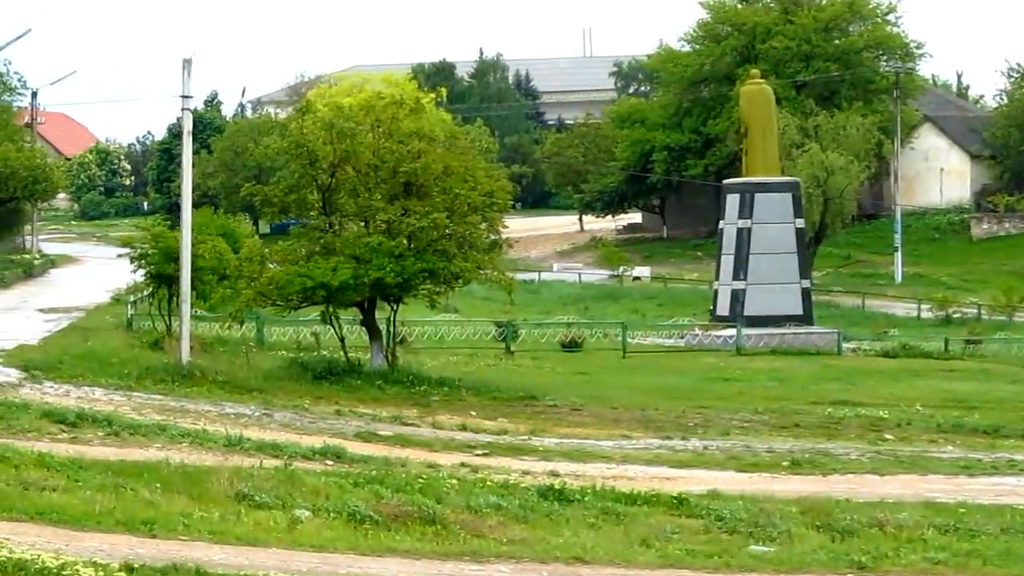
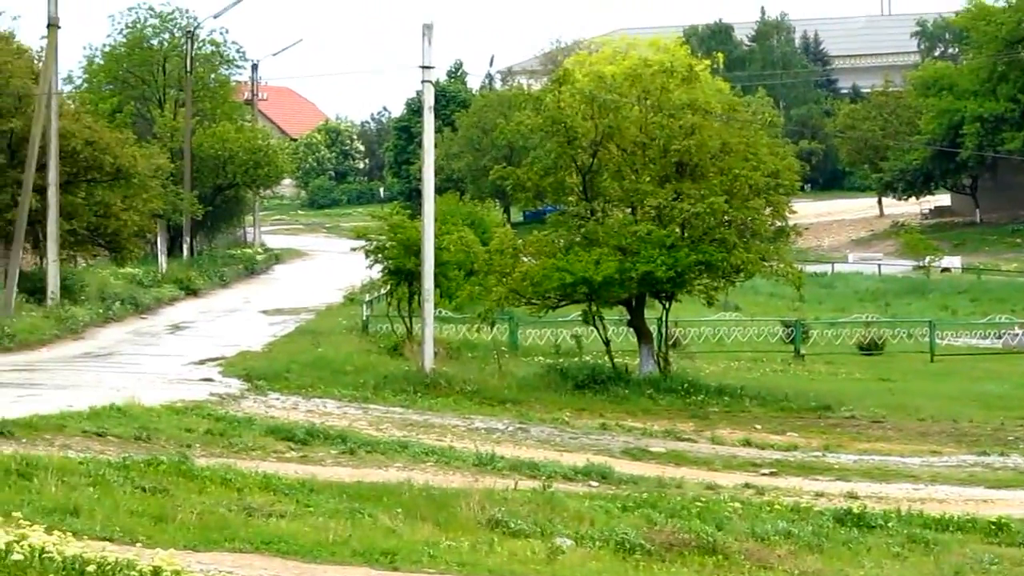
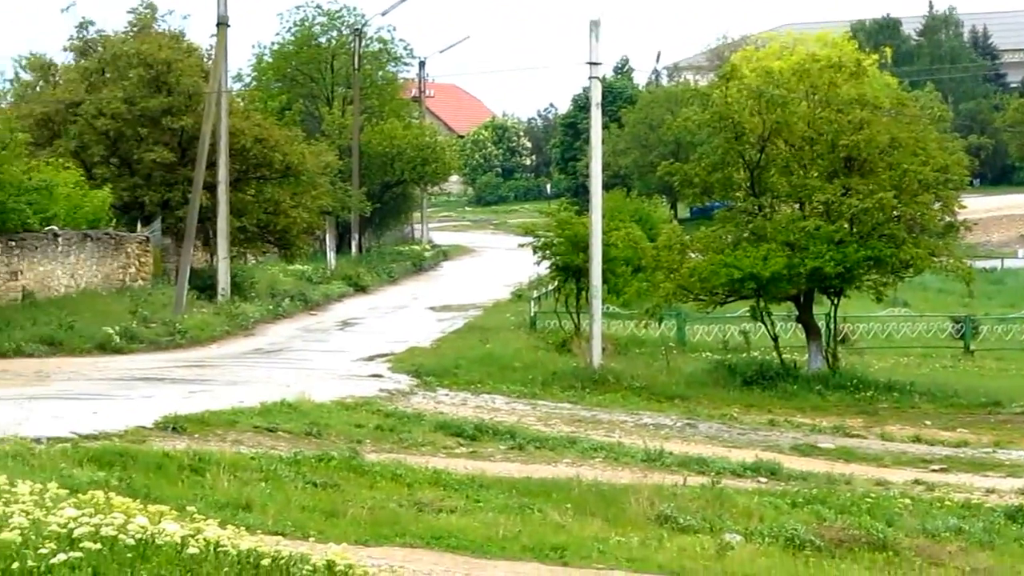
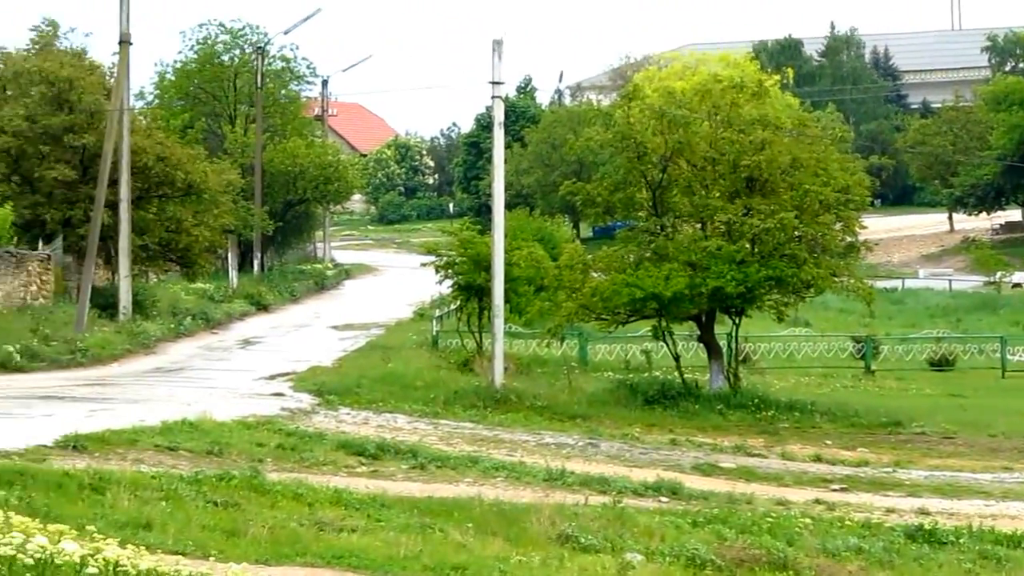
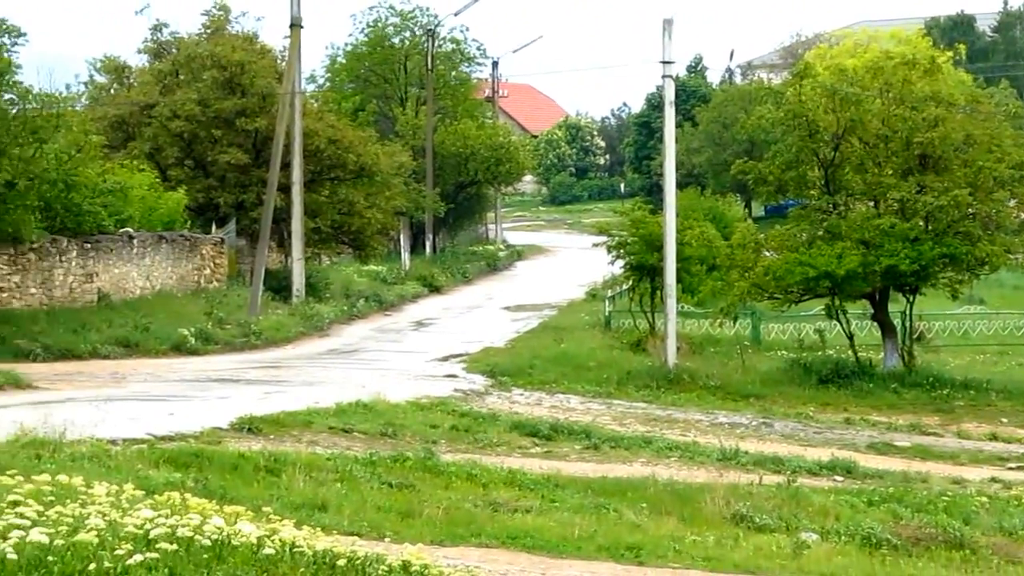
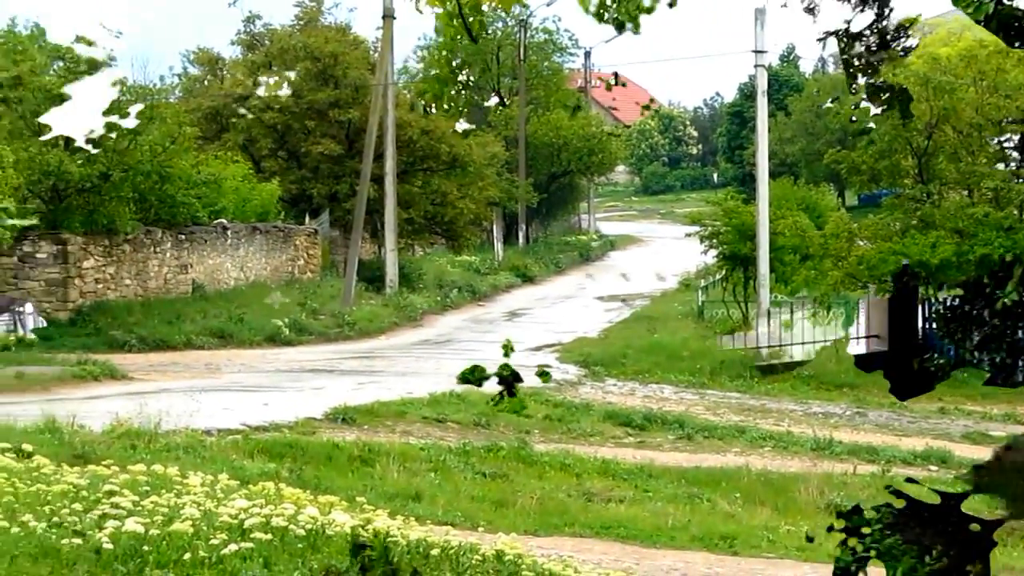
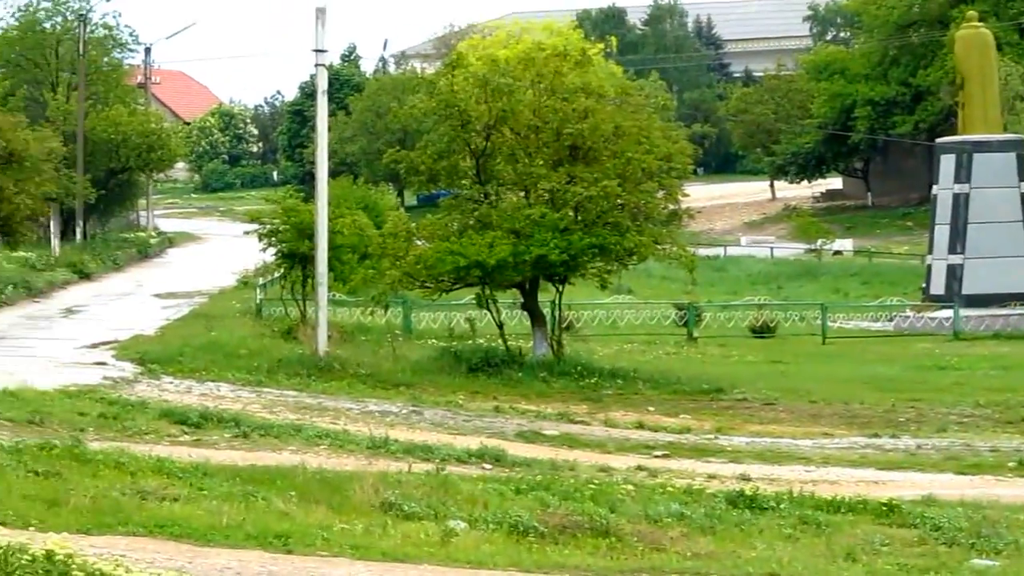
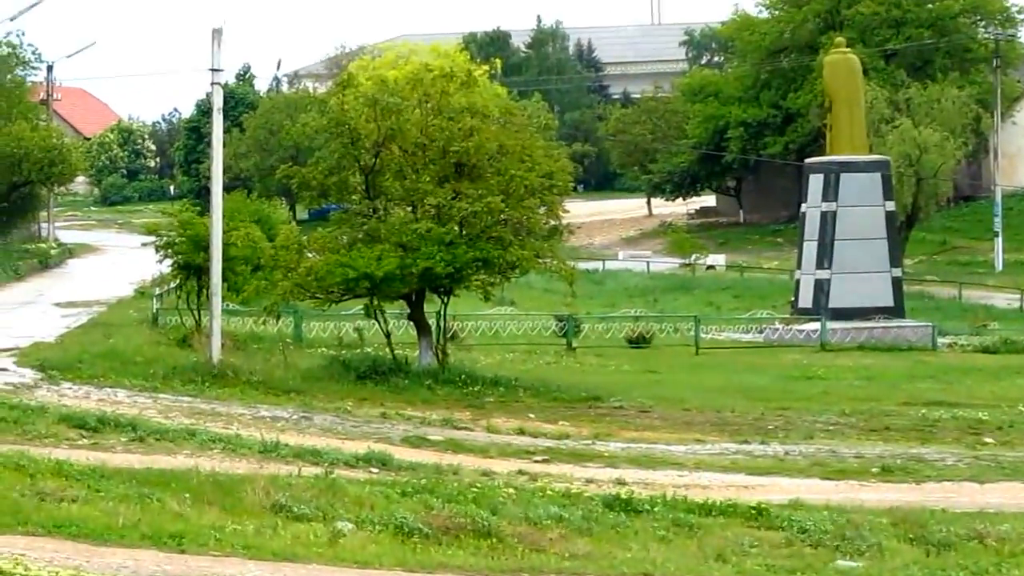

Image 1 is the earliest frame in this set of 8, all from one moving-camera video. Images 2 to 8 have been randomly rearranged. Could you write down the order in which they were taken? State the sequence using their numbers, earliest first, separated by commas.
8, 7, 2, 4, 3, 5, 6
